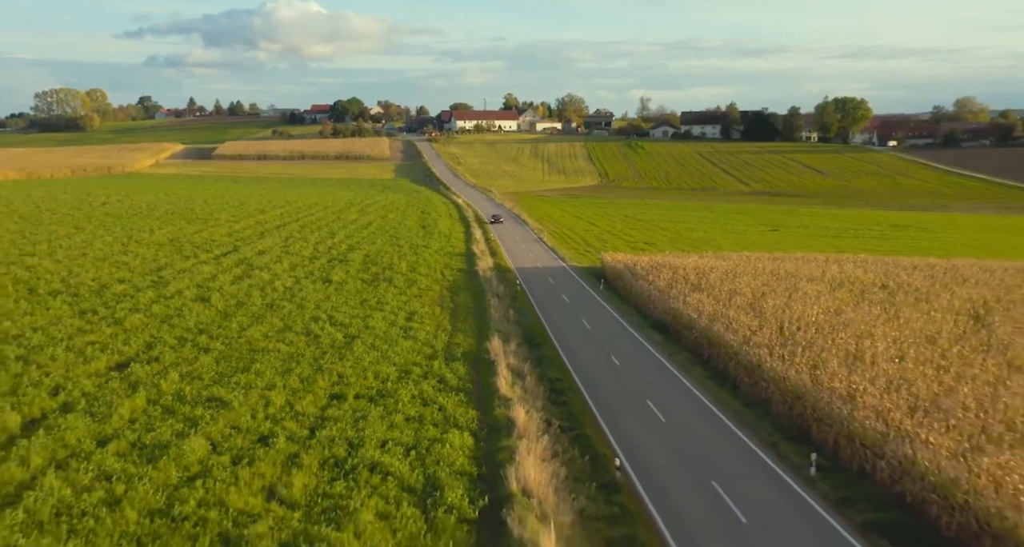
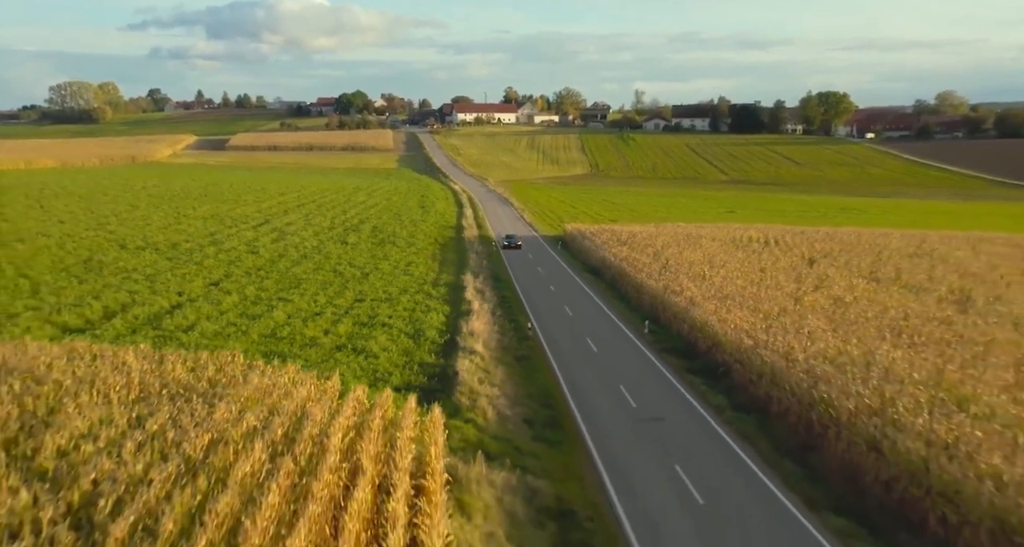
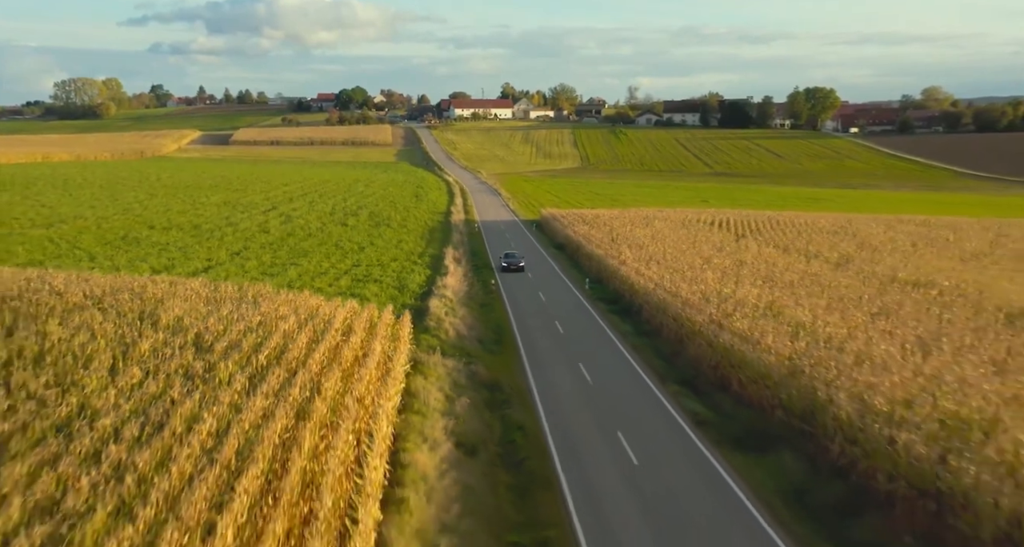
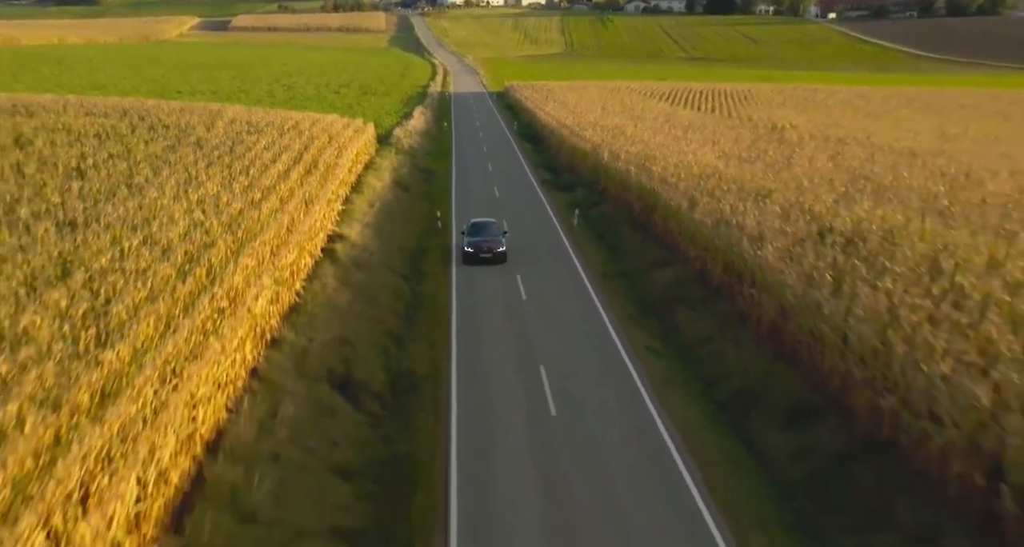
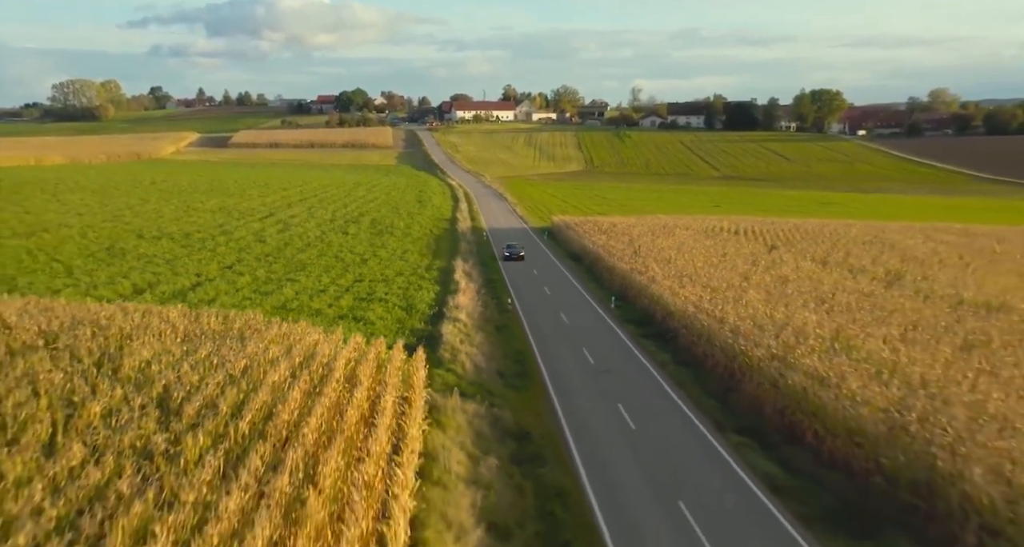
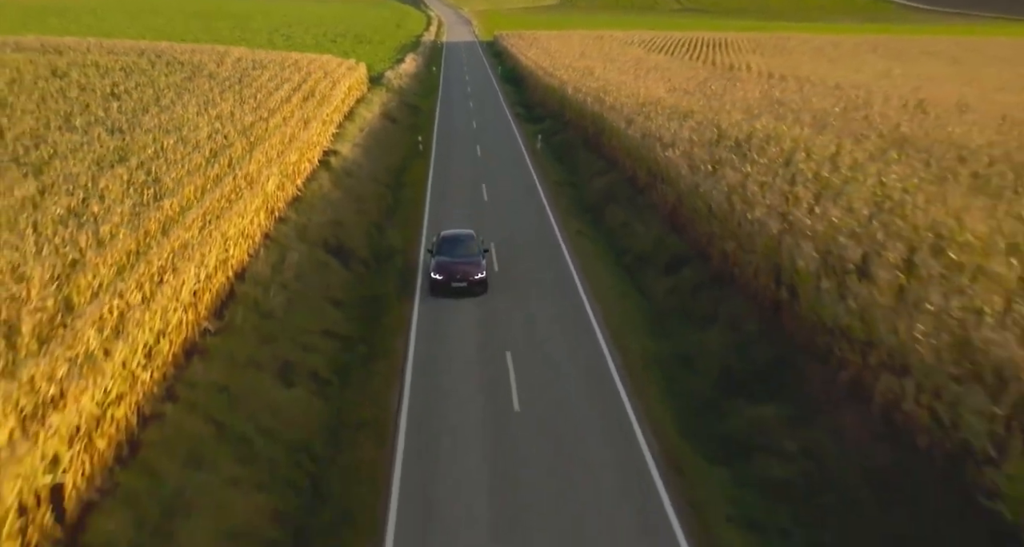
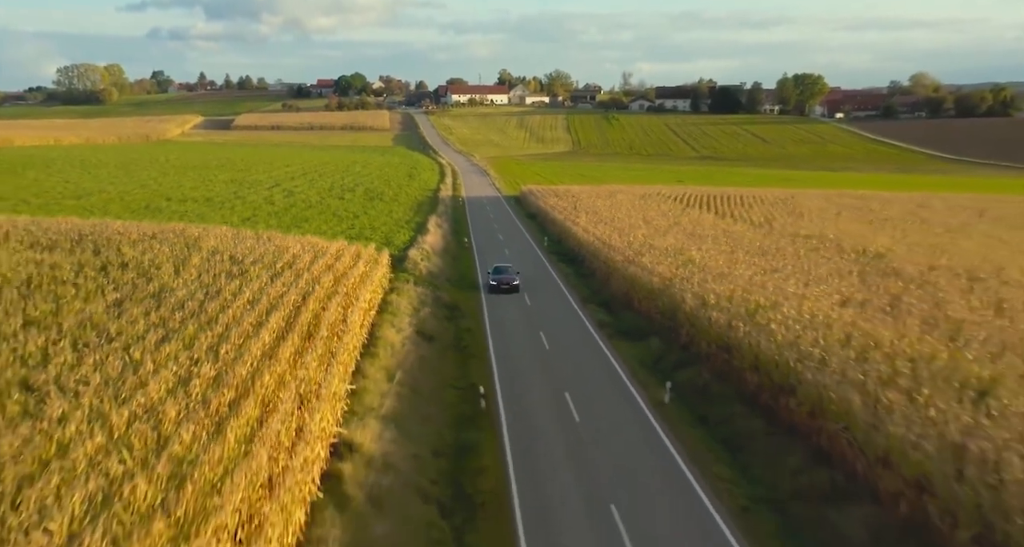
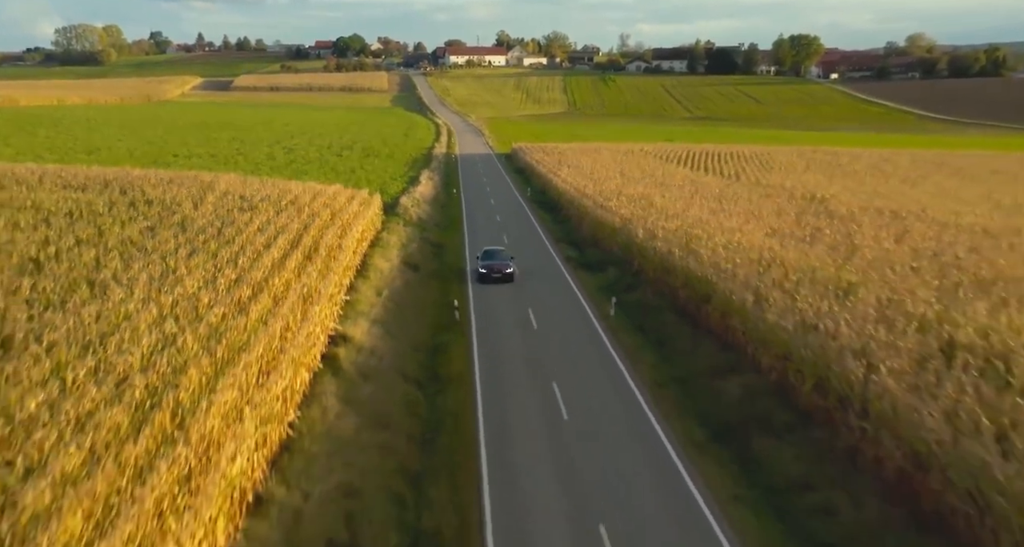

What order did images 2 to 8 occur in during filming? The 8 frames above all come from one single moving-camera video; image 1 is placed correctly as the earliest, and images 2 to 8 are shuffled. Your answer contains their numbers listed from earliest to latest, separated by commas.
2, 5, 3, 7, 8, 4, 6
